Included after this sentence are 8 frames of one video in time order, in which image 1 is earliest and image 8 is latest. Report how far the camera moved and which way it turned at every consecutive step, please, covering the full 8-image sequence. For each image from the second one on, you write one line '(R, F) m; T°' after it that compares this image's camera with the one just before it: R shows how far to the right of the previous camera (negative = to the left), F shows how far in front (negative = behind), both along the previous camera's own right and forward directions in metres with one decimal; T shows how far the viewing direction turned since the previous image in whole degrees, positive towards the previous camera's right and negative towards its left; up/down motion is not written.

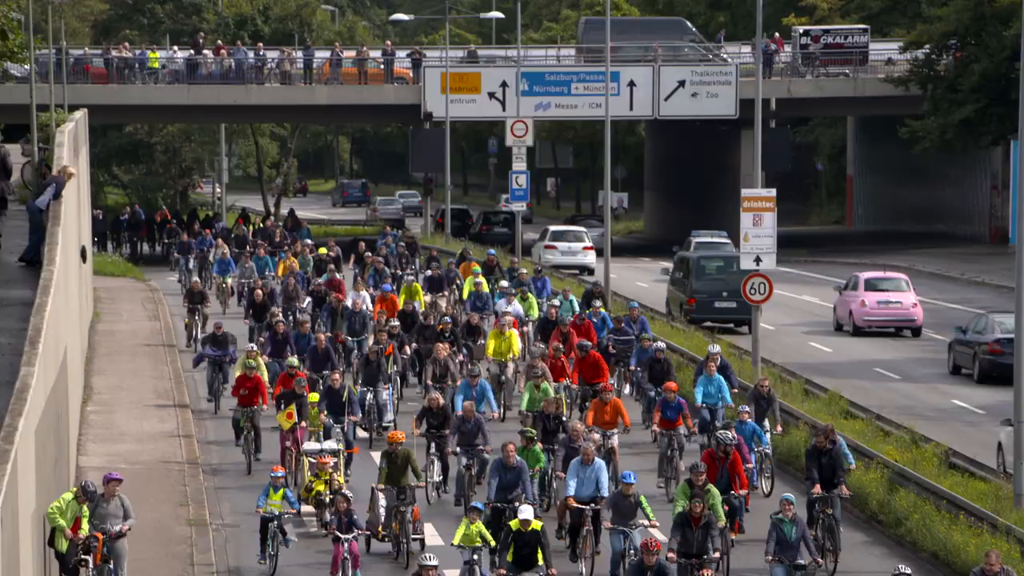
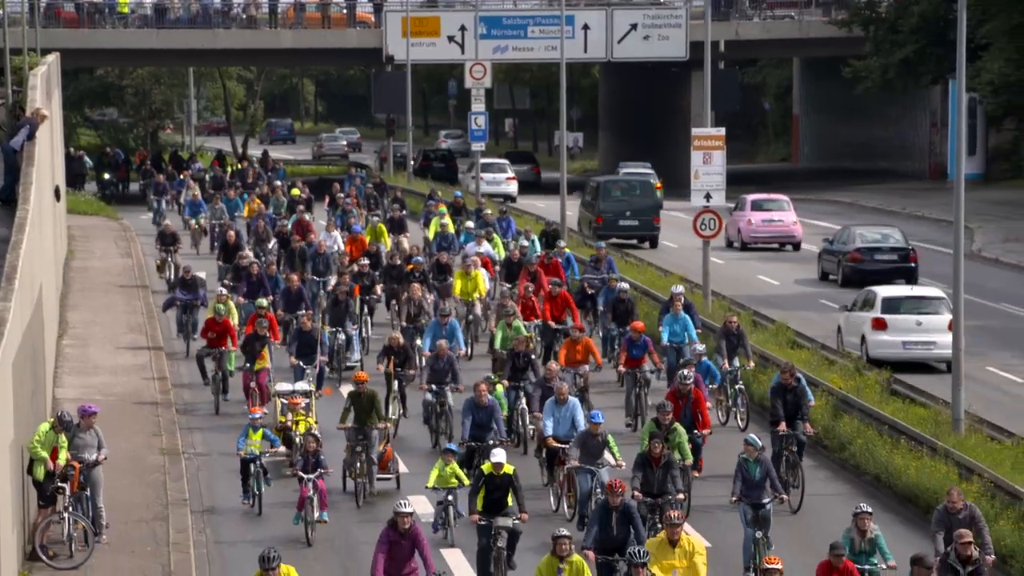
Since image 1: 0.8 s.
(+0.2, -0.6) m; +1°
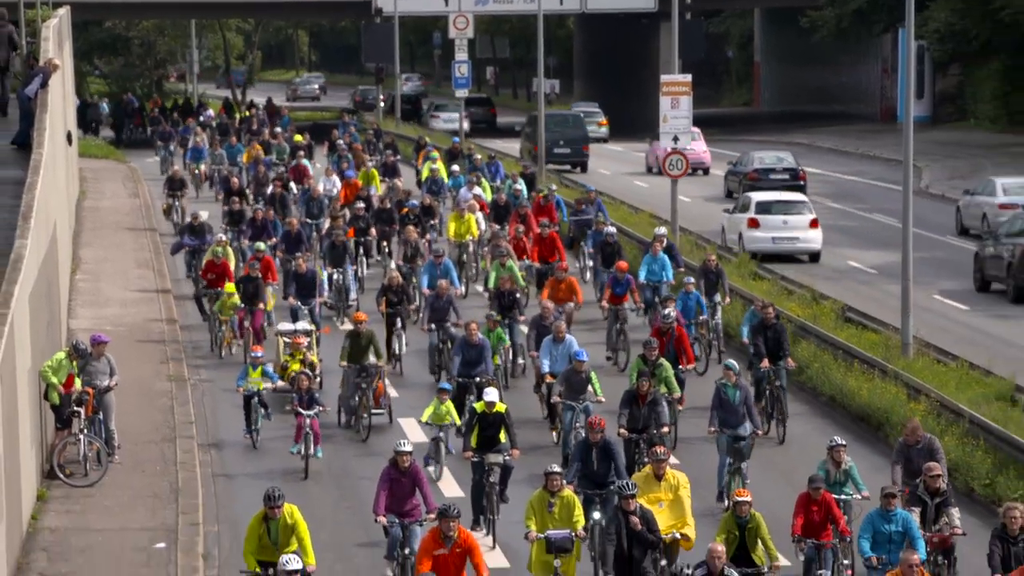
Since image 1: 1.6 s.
(+0.2, -1.1) m; 0°
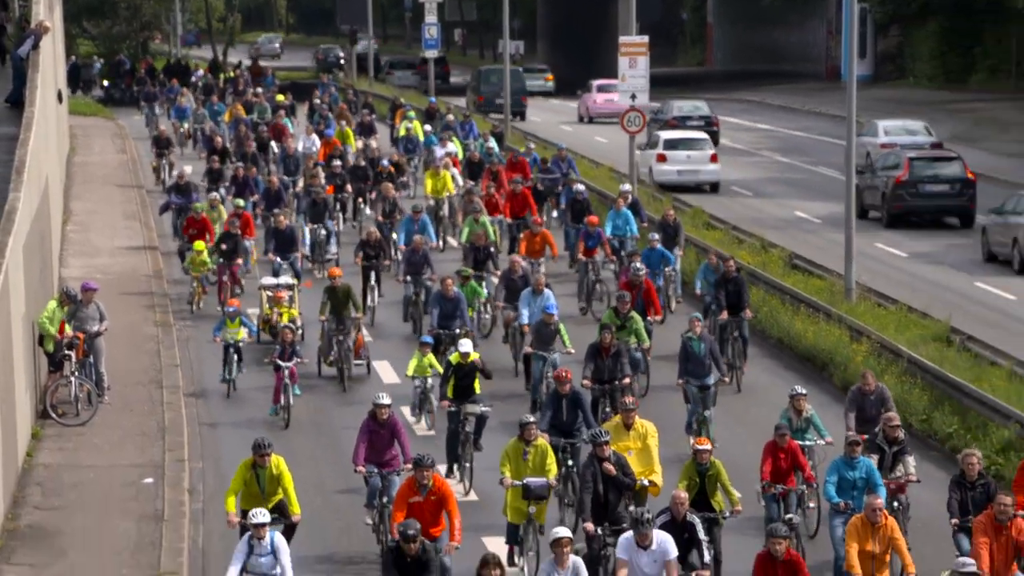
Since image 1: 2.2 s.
(+0.2, -1.0) m; +1°
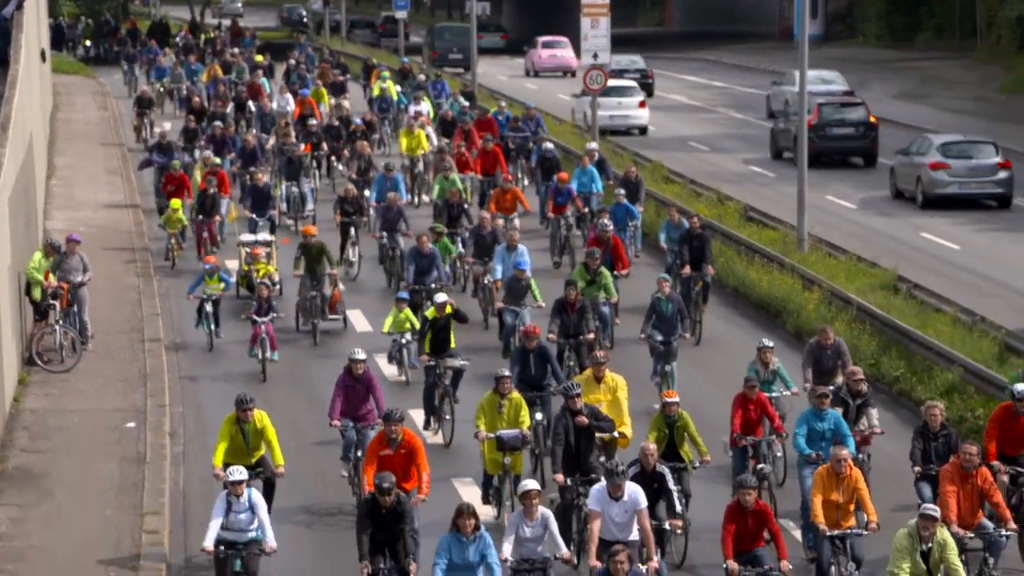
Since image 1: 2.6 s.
(+0.1, -0.8) m; +1°
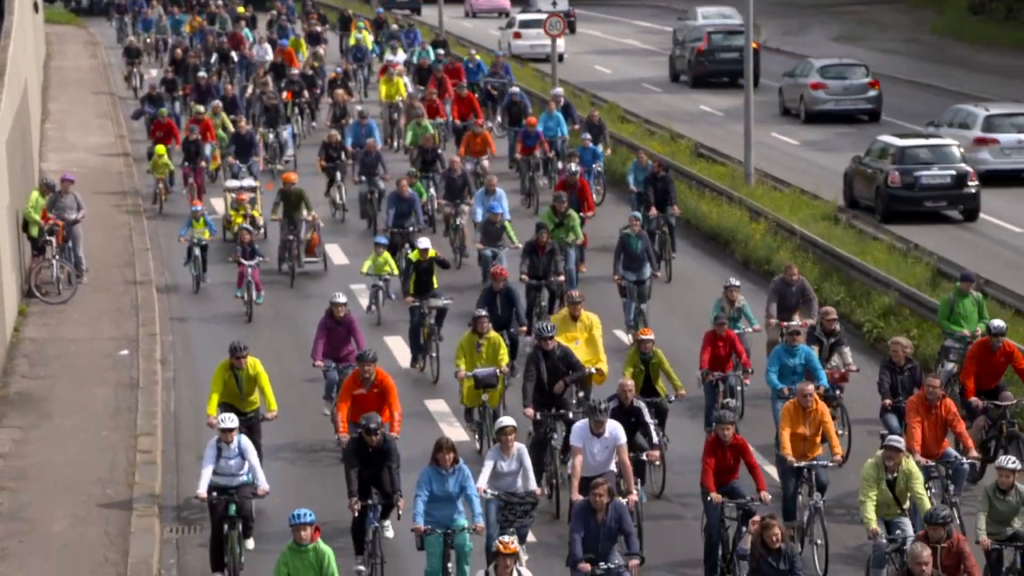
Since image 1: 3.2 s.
(+0.3, -1.3) m; 0°
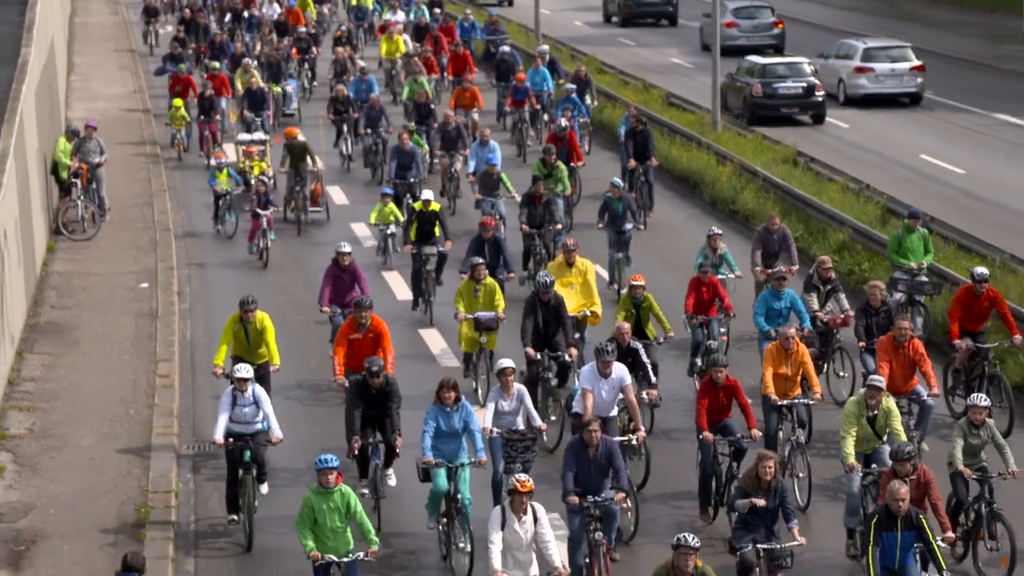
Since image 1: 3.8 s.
(+0.3, -1.8) m; 0°
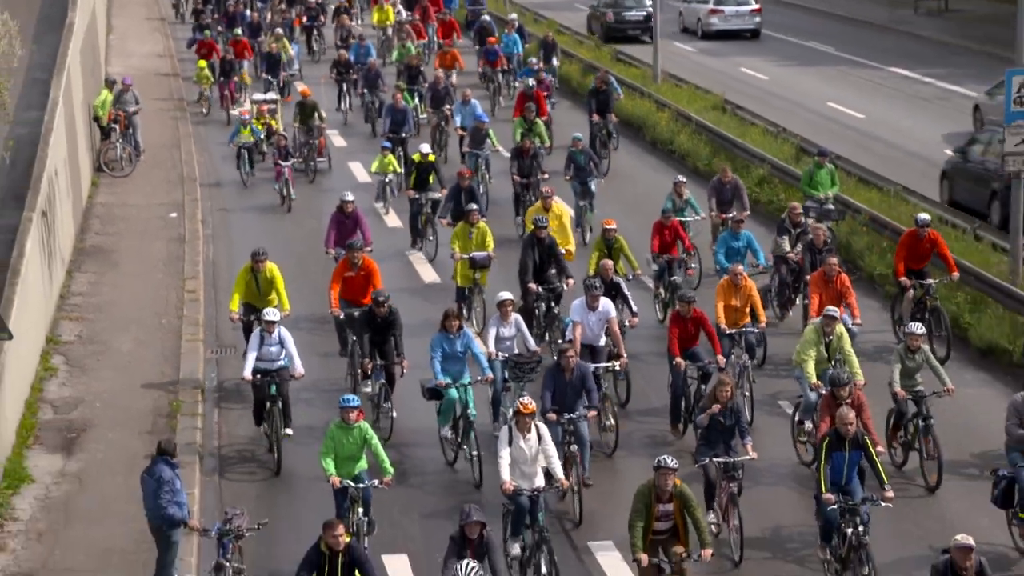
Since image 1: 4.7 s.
(+0.6, -3.8) m; 0°
